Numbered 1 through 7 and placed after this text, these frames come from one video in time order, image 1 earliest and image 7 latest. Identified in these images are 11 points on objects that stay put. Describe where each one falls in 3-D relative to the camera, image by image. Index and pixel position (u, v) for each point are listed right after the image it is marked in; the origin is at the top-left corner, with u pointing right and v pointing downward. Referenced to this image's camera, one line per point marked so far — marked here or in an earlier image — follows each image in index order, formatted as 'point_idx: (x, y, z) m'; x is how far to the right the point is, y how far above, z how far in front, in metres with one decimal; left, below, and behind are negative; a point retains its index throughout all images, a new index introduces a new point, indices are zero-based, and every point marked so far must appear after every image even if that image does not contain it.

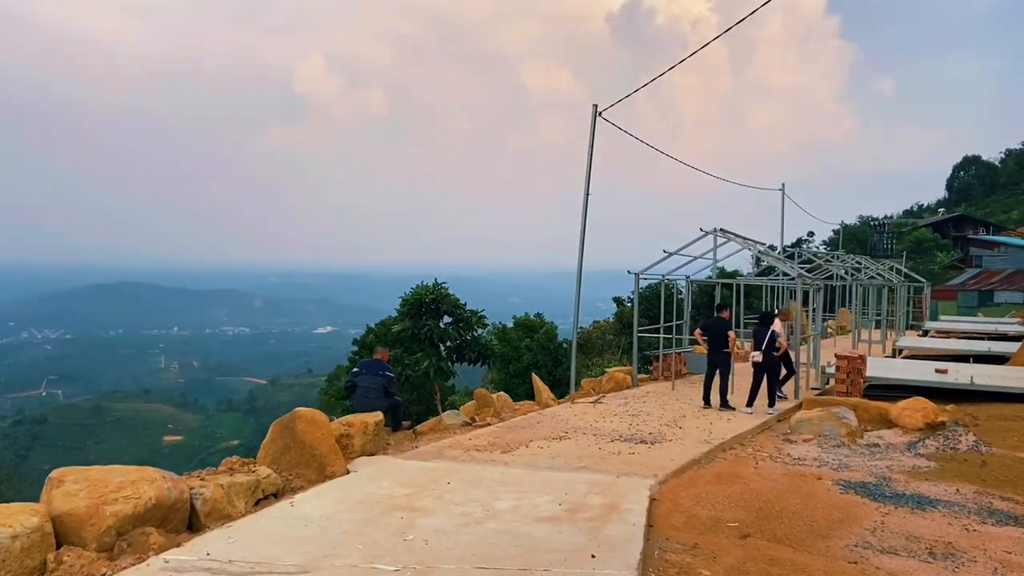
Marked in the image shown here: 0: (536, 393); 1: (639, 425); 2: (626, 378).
0: (+0.4, -1.6, +12.3) m
1: (+1.6, -1.7, +10.2) m
2: (+2.0, -1.5, +14.2) m
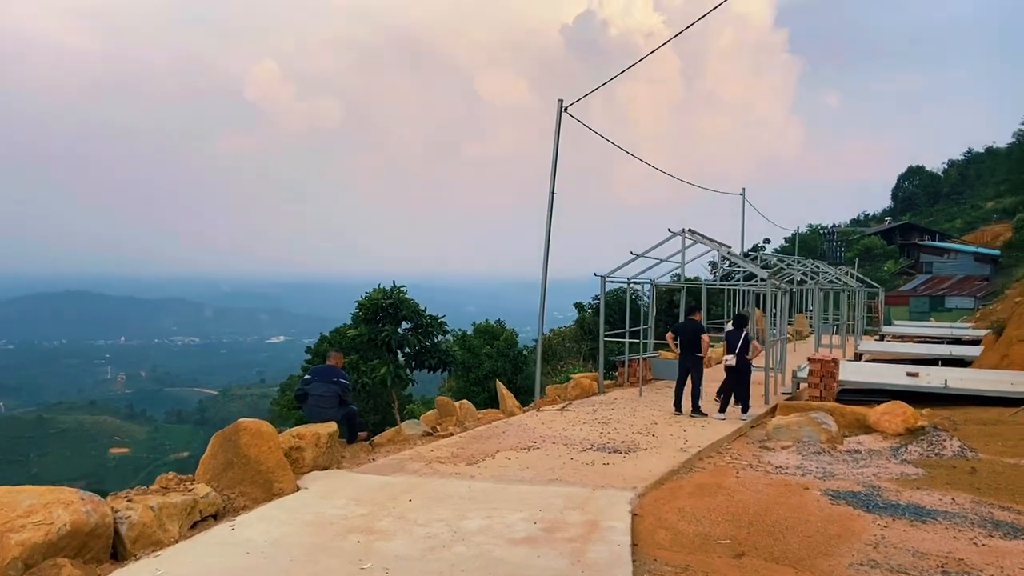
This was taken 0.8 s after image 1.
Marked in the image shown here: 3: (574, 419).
0: (-0.2, -1.6, +11.7) m
1: (+1.1, -1.7, +9.6) m
2: (+1.3, -1.6, +13.7) m
3: (+0.8, -1.7, +10.6) m
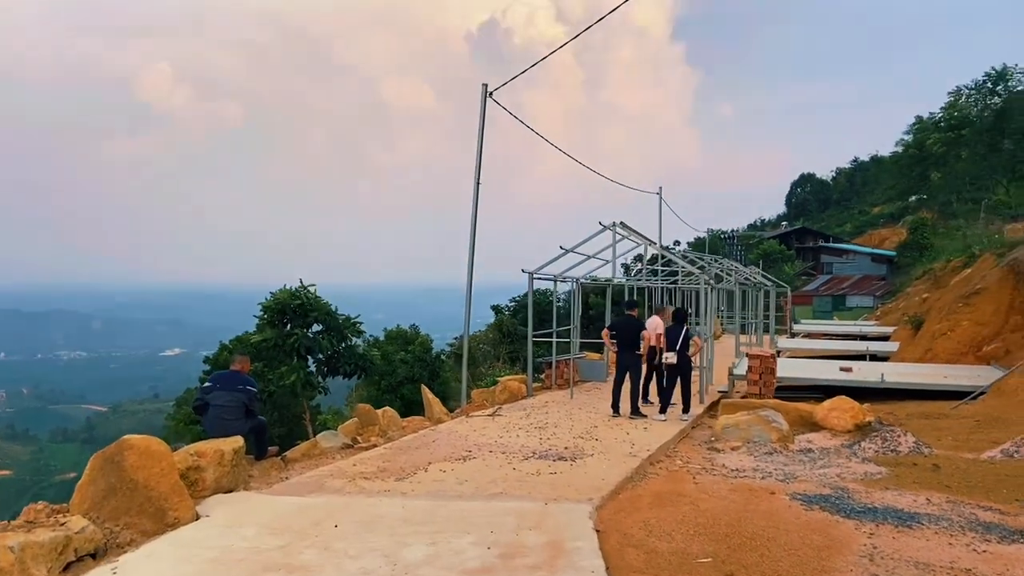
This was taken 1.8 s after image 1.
0: (-1.1, -1.6, +10.8) m
1: (+0.4, -1.6, +8.8) m
2: (+0.1, -1.5, +12.9) m
3: (-0.1, -1.6, +9.8) m
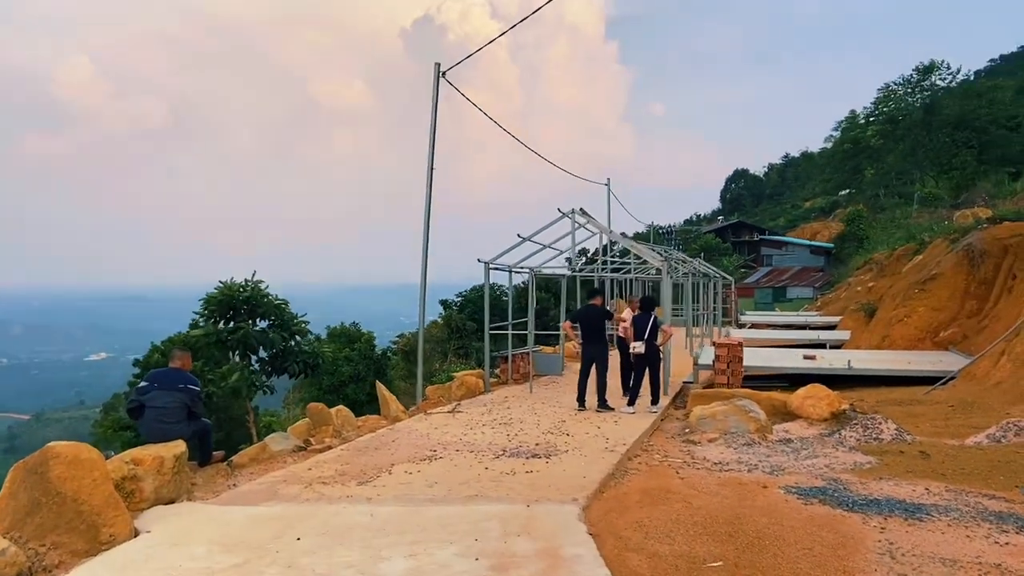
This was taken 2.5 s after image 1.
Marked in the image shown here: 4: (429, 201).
0: (-1.6, -1.4, +10.2) m
1: (+0.1, -1.5, +8.3) m
2: (-0.5, -1.4, +12.4) m
3: (-0.5, -1.5, +9.3) m
4: (-1.1, +1.1, +10.8) m
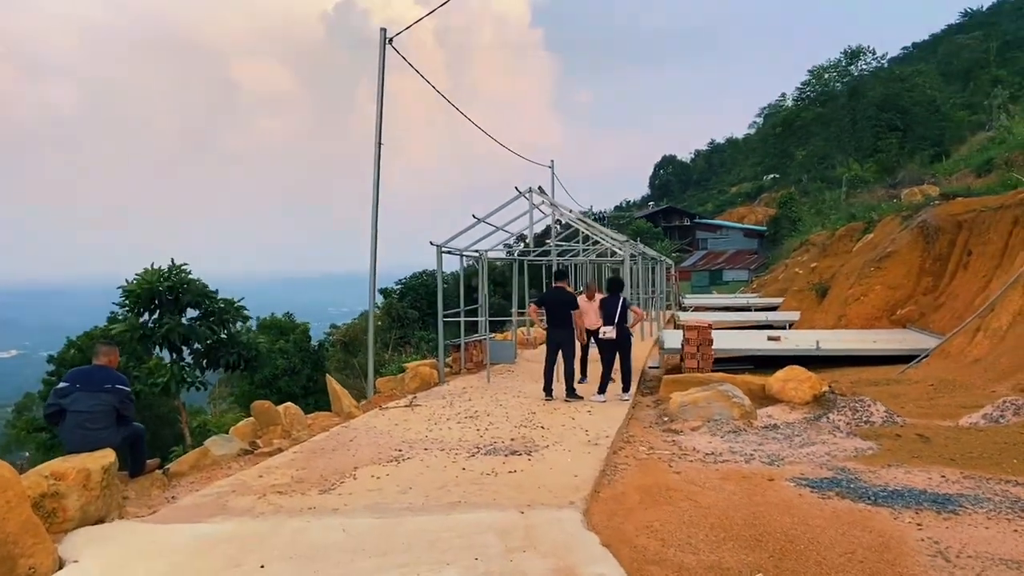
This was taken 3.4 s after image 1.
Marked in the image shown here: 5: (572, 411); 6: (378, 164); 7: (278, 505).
0: (-2.0, -1.3, +9.3) m
1: (-0.2, -1.3, +7.6) m
2: (-1.1, -1.2, +11.6) m
3: (-0.8, -1.3, +8.5) m
4: (-1.6, +1.3, +10.0) m
5: (+0.6, -1.3, +8.6) m
6: (-1.6, +1.5, +10.1) m
7: (-1.6, -1.4, +5.5) m
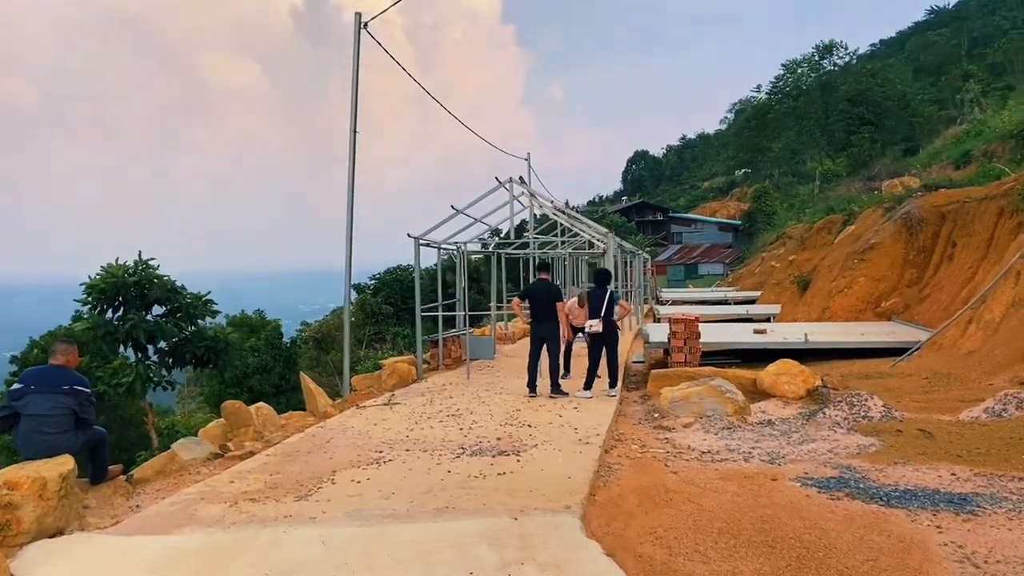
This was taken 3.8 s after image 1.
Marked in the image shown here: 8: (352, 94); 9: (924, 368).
0: (-2.2, -1.2, +8.9) m
1: (-0.3, -1.2, +7.3) m
2: (-1.4, -1.1, +11.2) m
3: (-1.0, -1.3, +8.2) m
4: (-1.8, +1.4, +9.6) m
5: (+0.5, -1.2, +8.3) m
6: (-1.8, +1.6, +9.7) m
7: (-1.6, -1.4, +5.2) m
8: (-1.8, +2.3, +9.6) m
9: (+4.4, -0.8, +8.8) m
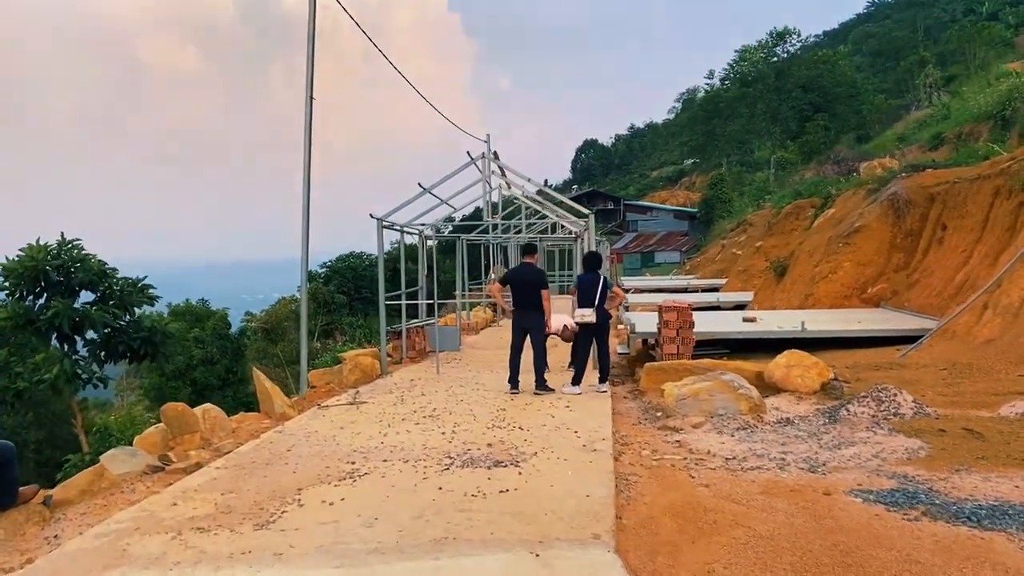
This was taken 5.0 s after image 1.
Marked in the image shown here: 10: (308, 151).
0: (-2.4, -1.1, +7.8) m
1: (-0.4, -1.1, +6.3) m
2: (-1.7, -0.9, +10.2) m
3: (-1.1, -1.1, +7.2) m
4: (-2.0, +1.5, +8.5) m
5: (+0.3, -1.0, +7.4) m
6: (-2.0, +1.7, +8.6) m
7: (-1.6, -1.3, +4.1) m
8: (-2.0, +2.4, +8.5) m
9: (+4.2, -0.7, +8.1) m
10: (-2.1, +1.4, +8.5) m
